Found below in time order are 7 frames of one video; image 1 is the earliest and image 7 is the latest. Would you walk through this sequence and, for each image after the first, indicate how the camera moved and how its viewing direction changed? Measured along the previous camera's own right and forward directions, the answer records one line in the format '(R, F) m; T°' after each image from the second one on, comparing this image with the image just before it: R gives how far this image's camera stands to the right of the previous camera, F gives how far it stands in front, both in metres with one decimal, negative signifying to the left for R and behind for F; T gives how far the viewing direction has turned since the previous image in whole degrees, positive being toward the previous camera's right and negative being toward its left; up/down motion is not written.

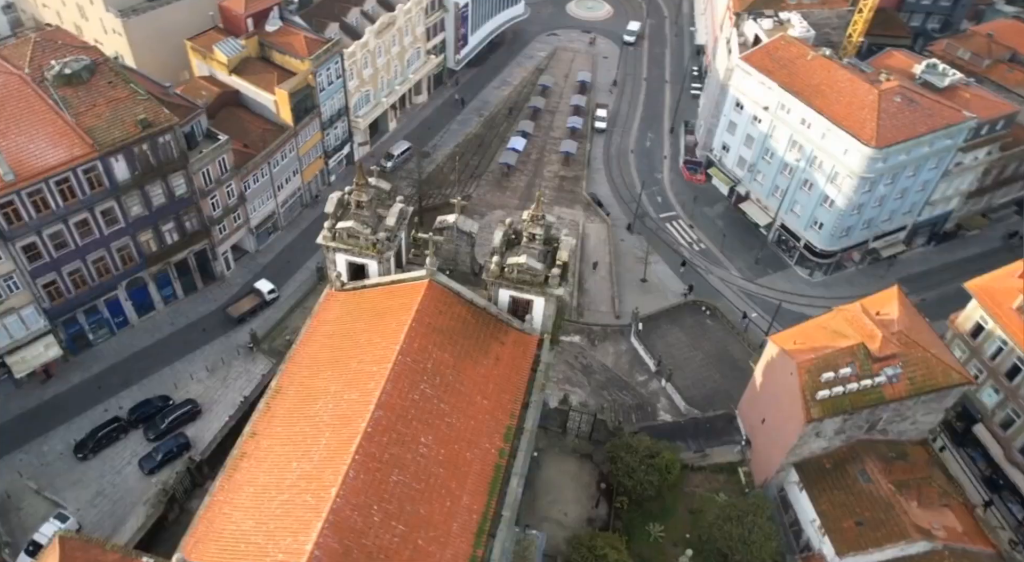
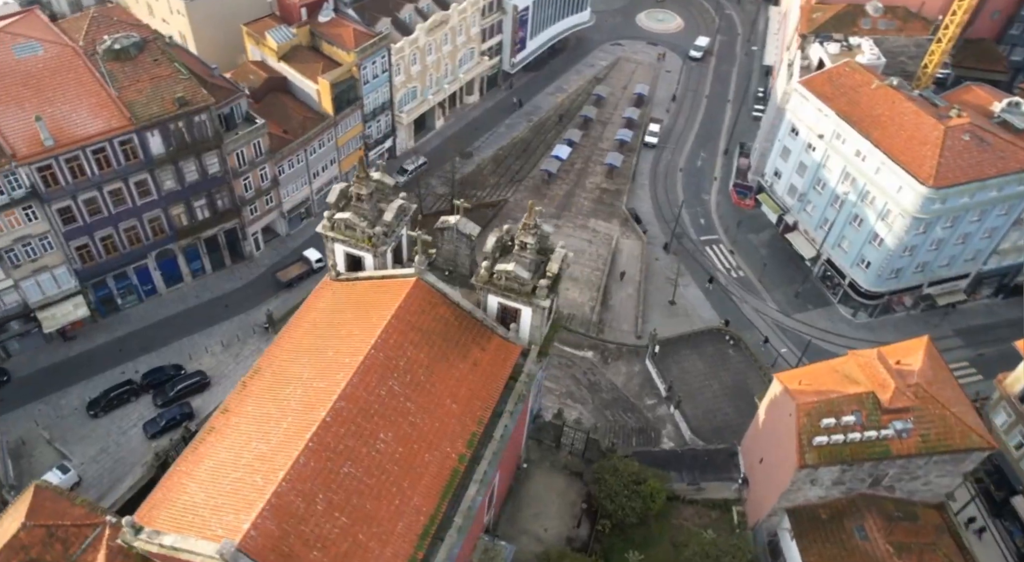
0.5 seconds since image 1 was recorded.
(+4.0, +0.6) m; -6°
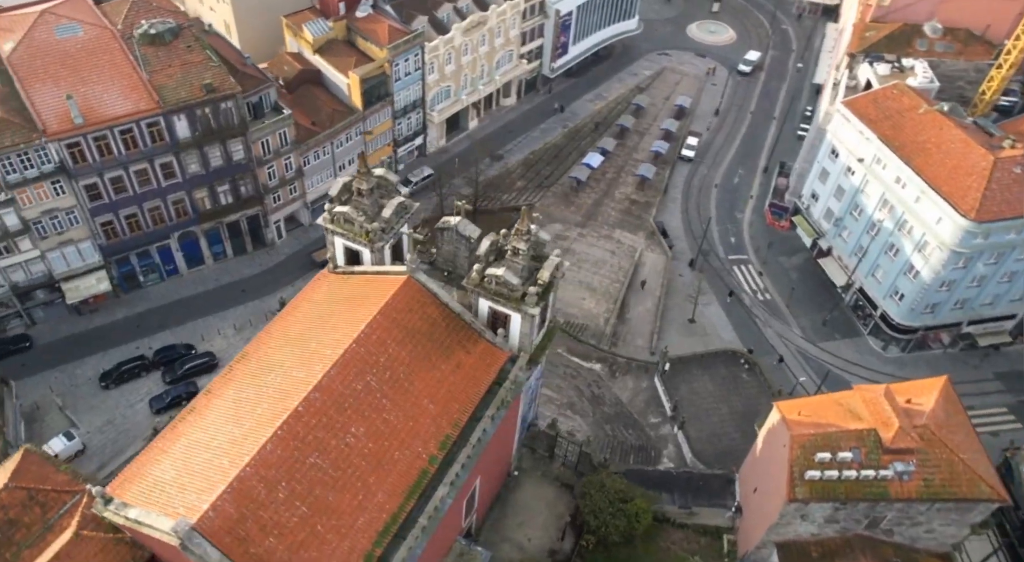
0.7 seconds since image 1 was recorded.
(+2.9, +0.4) m; -4°
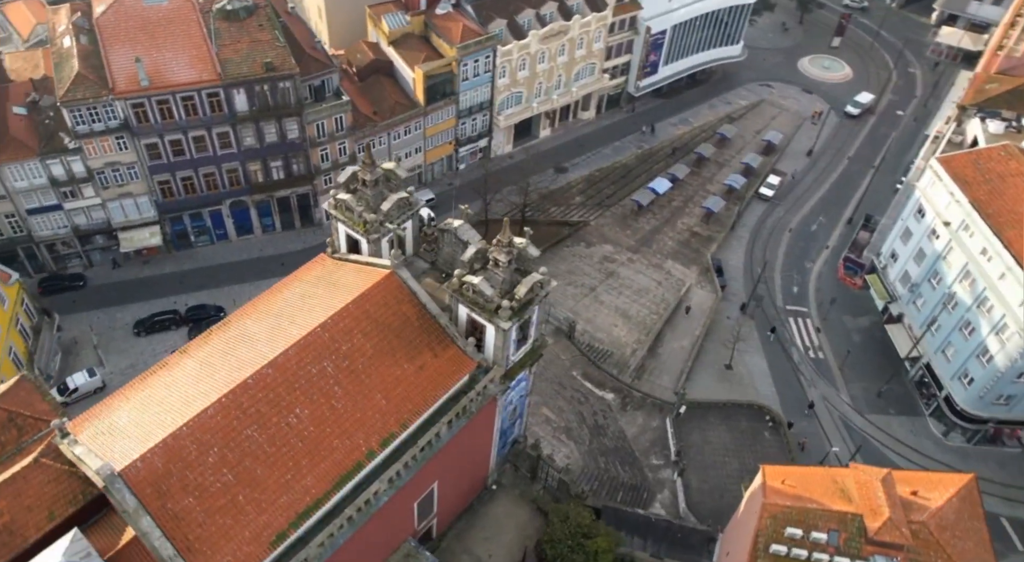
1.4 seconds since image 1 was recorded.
(+6.1, +1.2) m; -9°
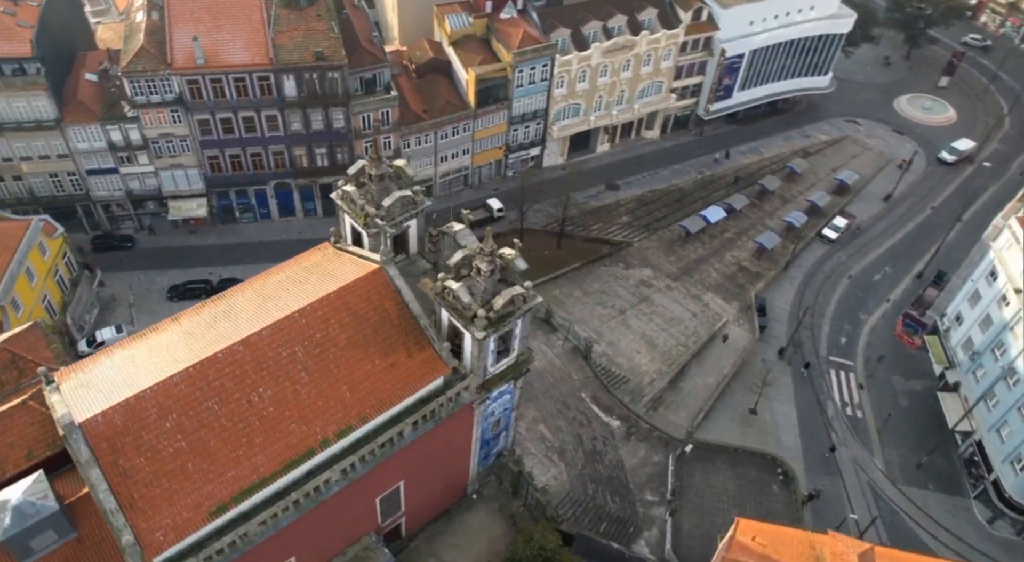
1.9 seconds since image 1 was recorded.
(+5.0, +0.9) m; -7°
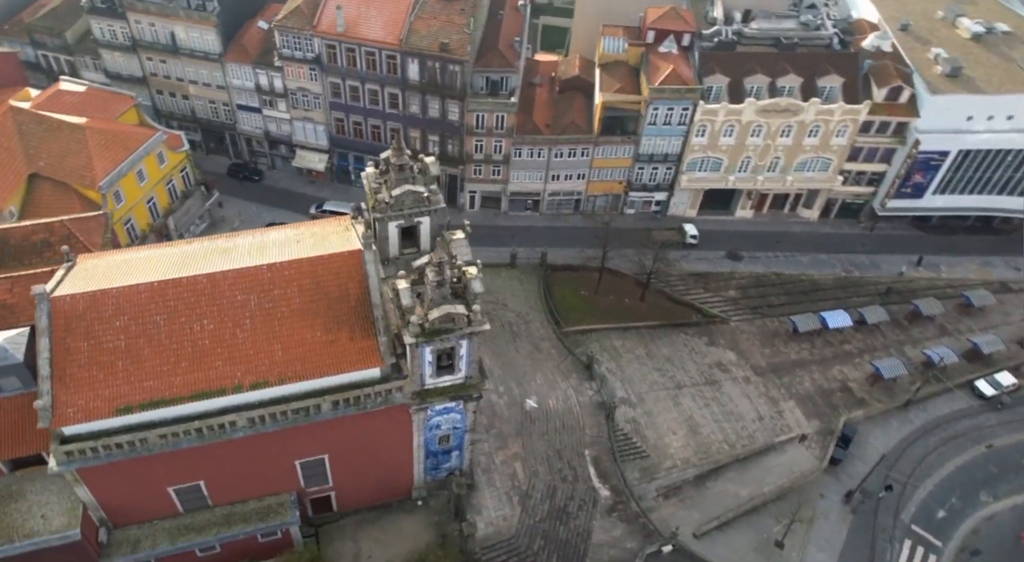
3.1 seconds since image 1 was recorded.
(+11.8, +3.3) m; -17°
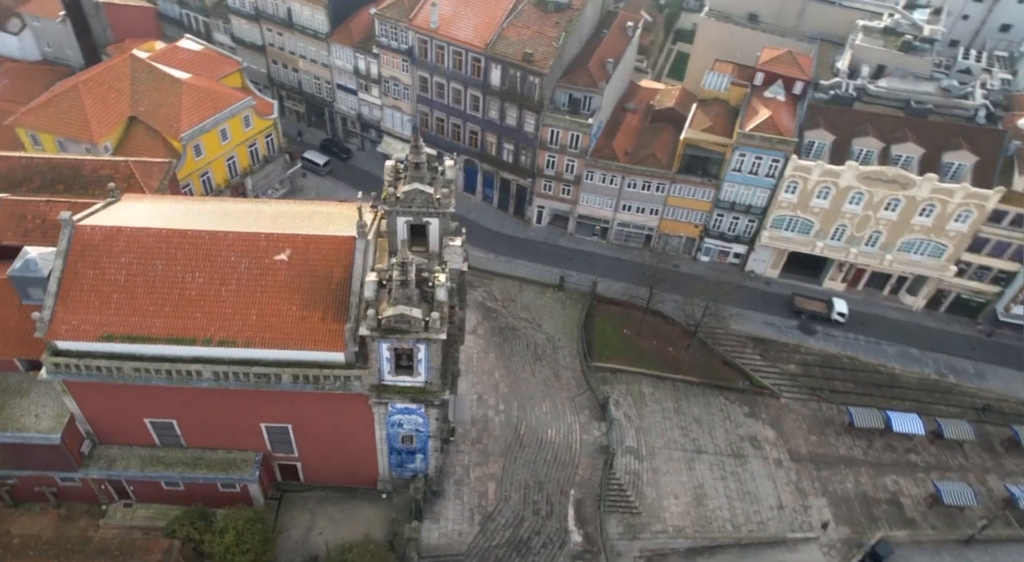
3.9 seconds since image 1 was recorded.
(+8.1, +1.9) m; -12°
